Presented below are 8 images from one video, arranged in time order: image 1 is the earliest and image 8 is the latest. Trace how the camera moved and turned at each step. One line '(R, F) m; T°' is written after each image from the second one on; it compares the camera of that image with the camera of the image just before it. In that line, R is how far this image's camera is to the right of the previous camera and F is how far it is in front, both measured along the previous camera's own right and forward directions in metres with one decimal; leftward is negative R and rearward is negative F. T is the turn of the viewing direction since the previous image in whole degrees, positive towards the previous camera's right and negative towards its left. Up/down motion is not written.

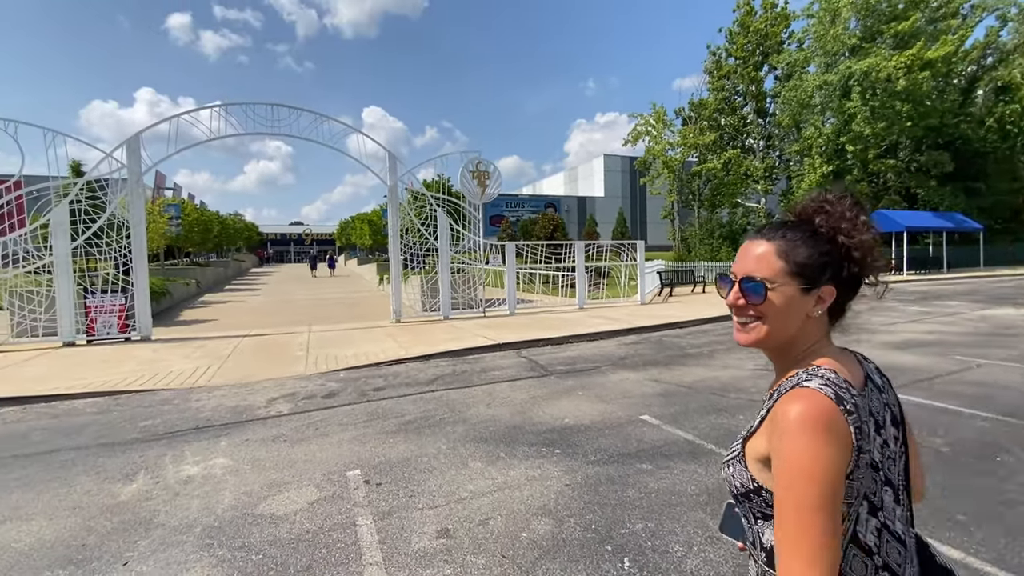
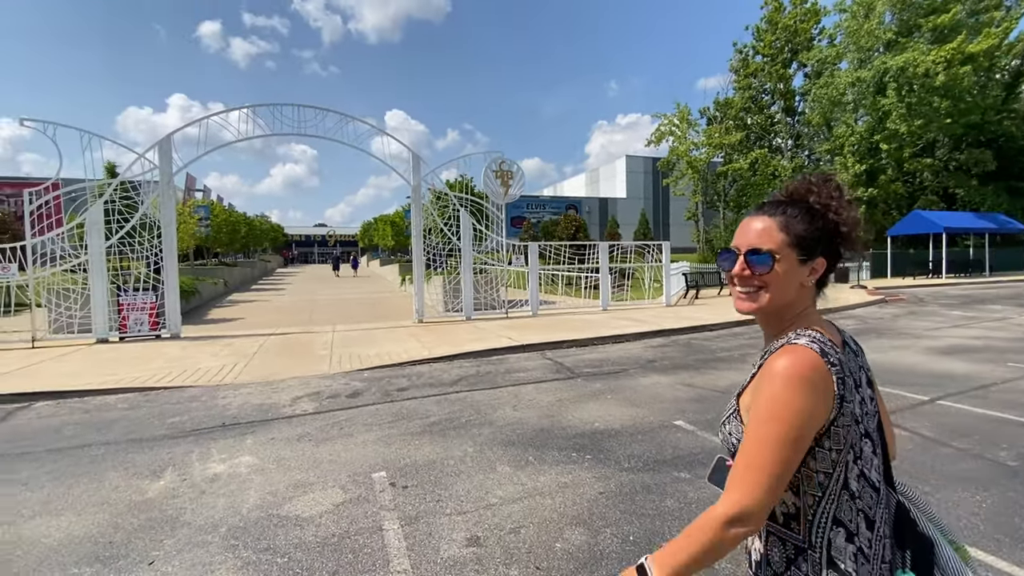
(-0.1, +0.1) m; -2°
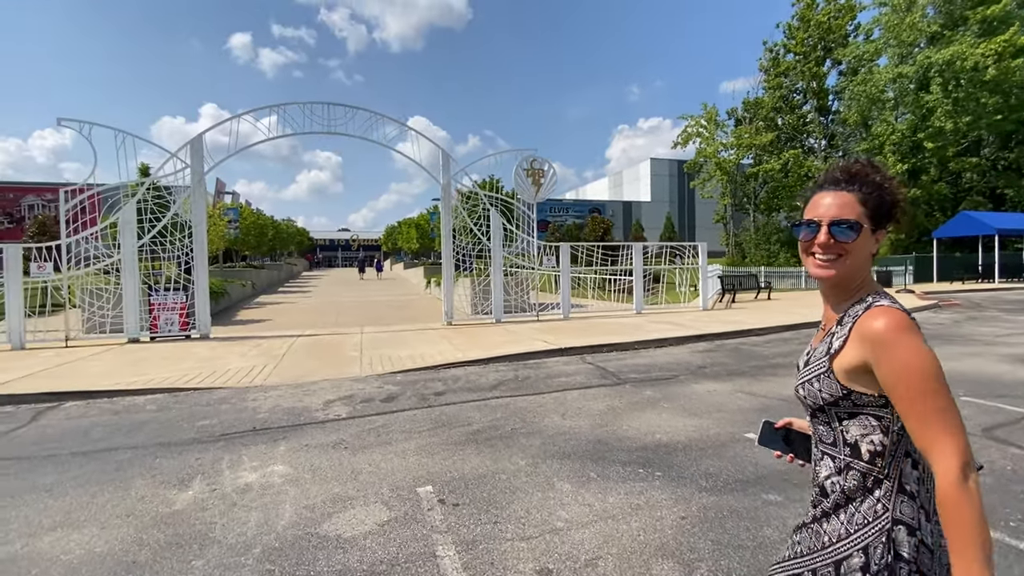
(-0.3, +0.4) m; -2°
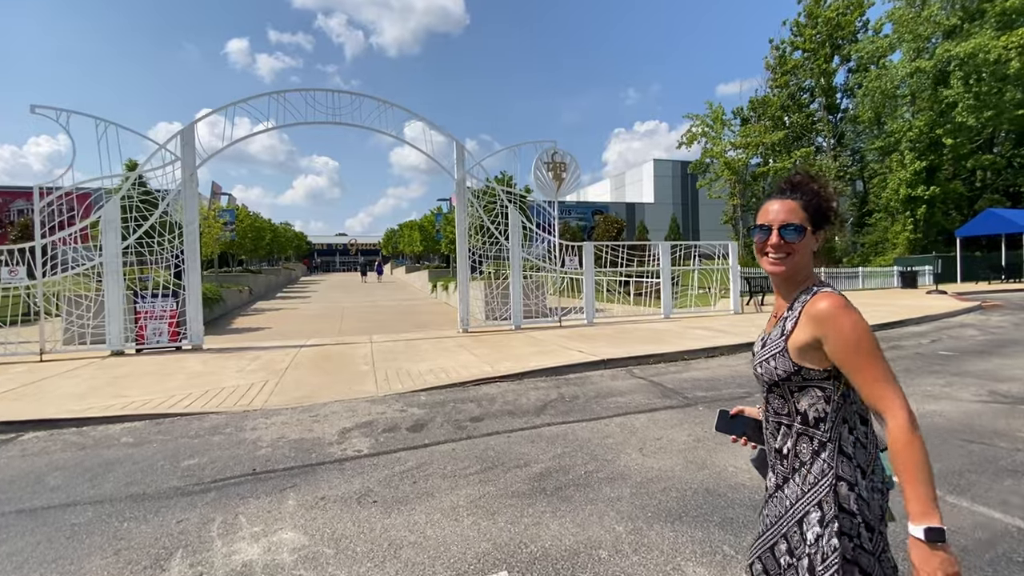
(-0.6, +1.1) m; 0°
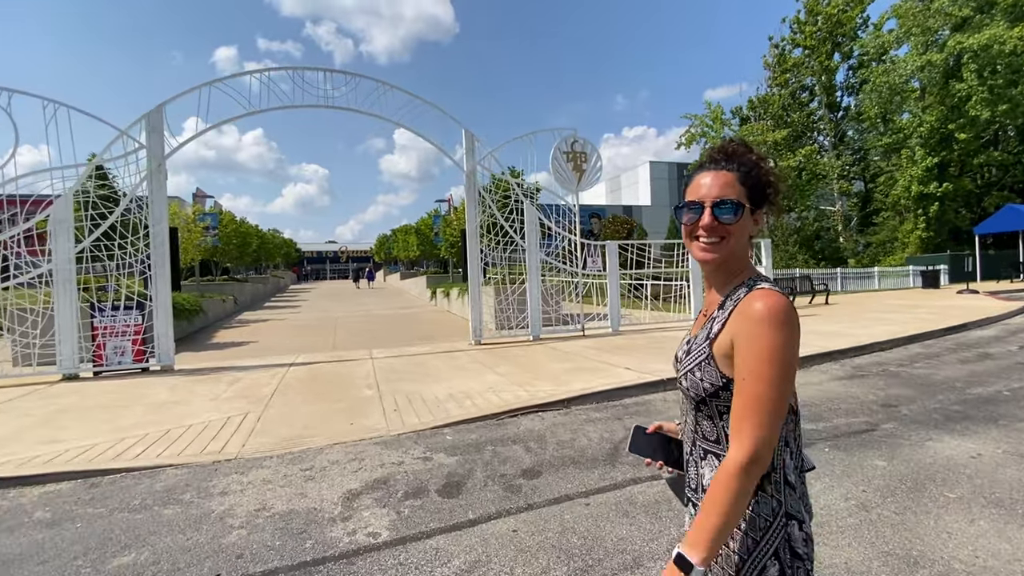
(-0.6, +1.4) m; +1°
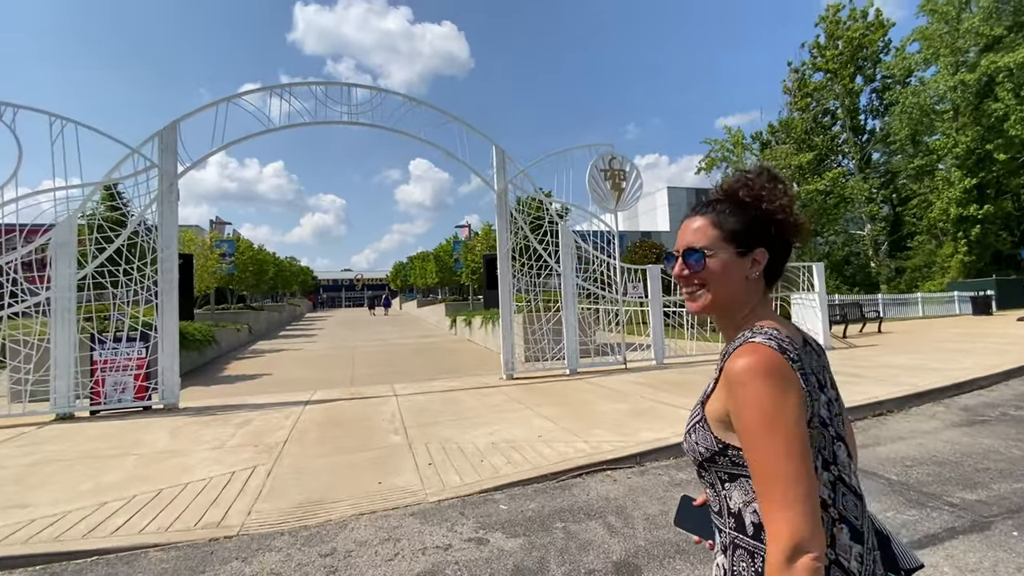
(-0.5, +0.9) m; -2°
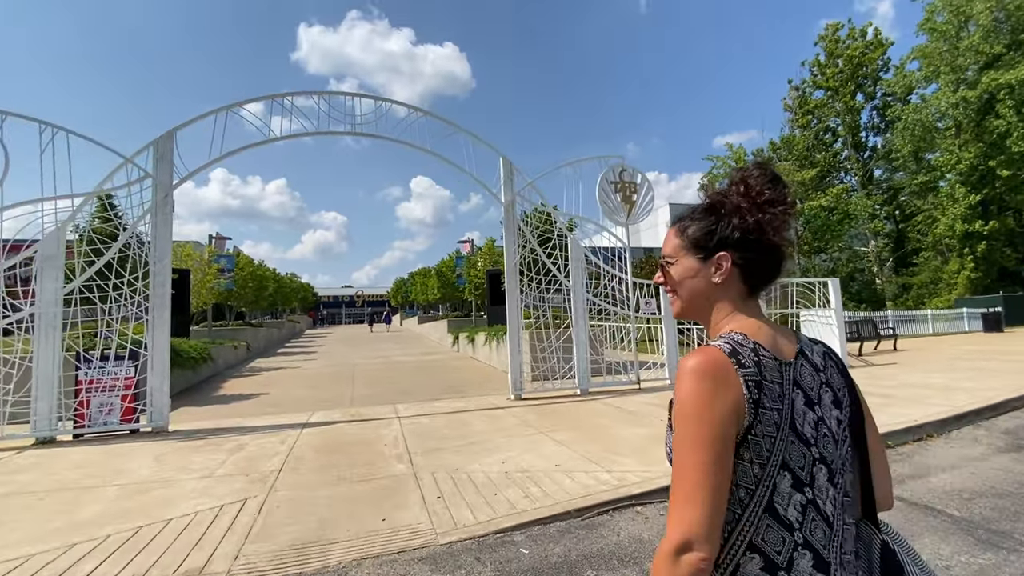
(-0.2, +0.4) m; 0°
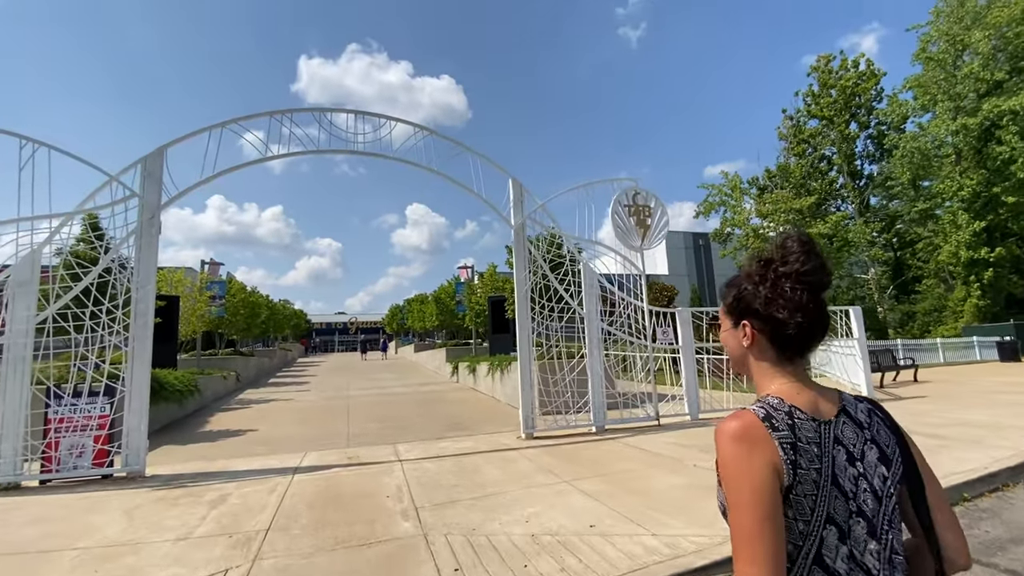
(-0.3, +0.6) m; +1°
